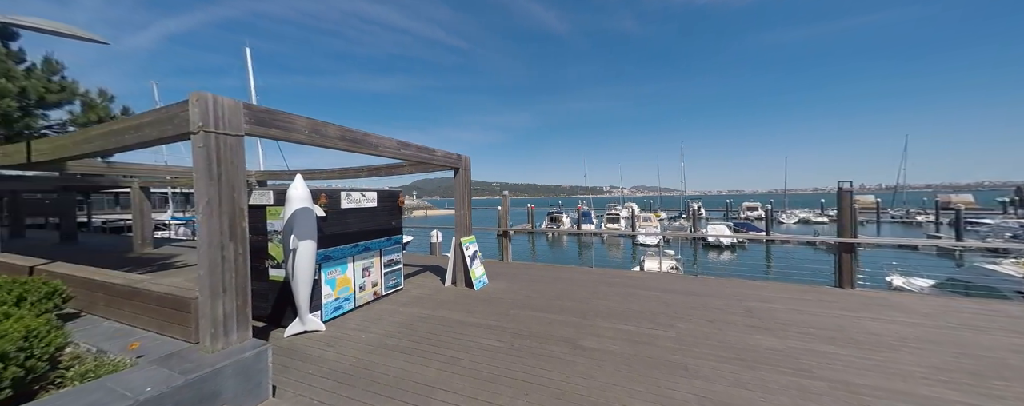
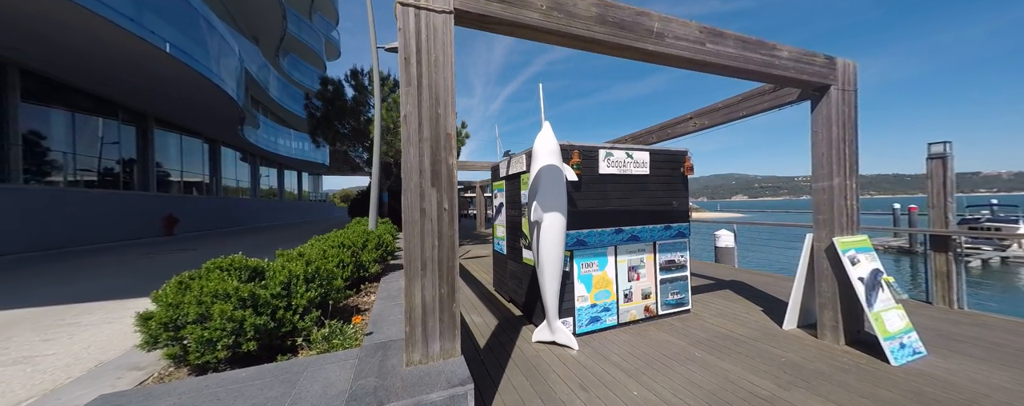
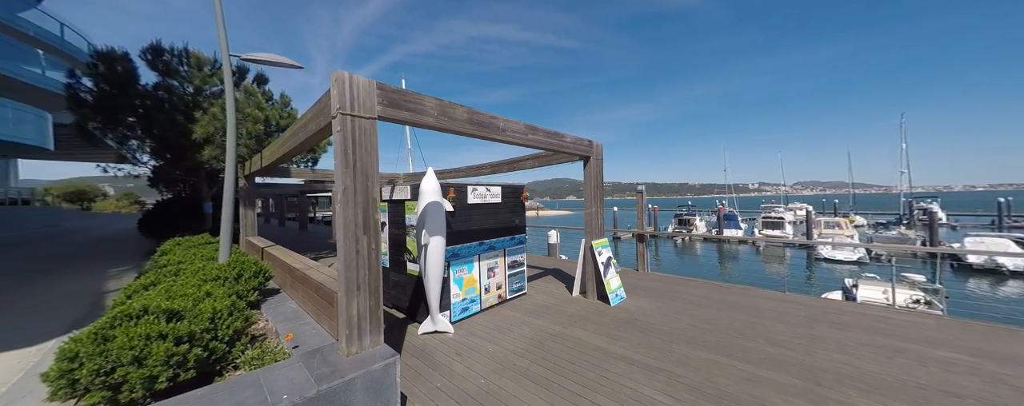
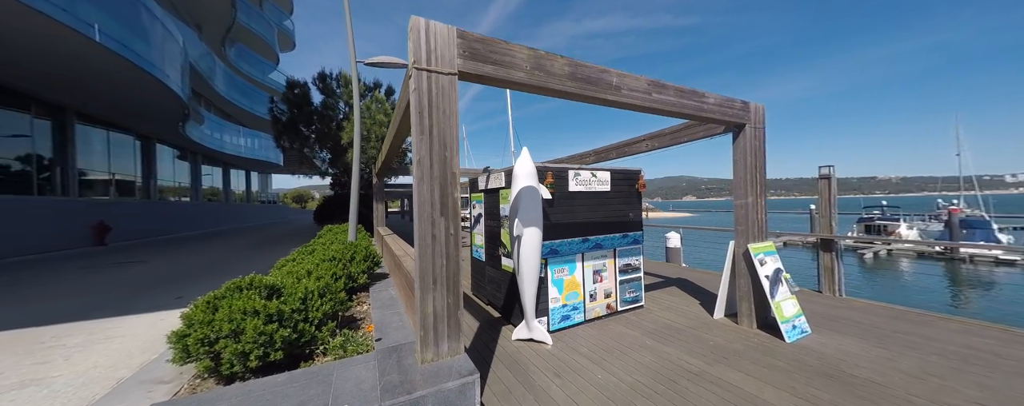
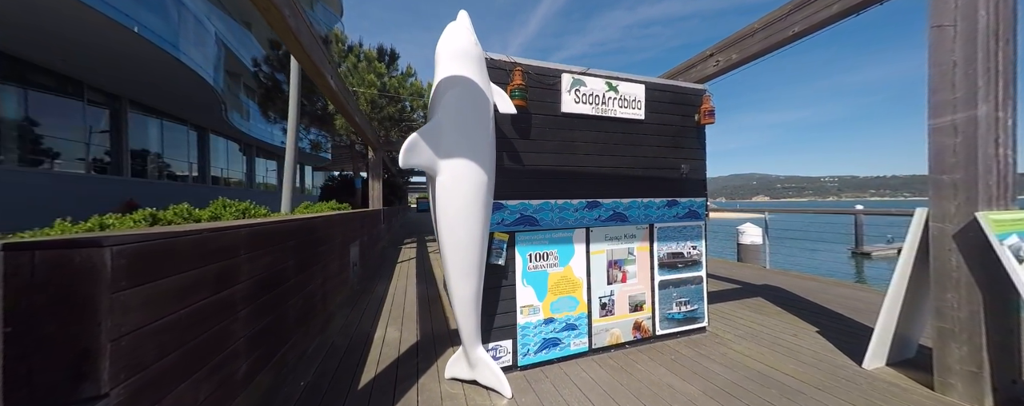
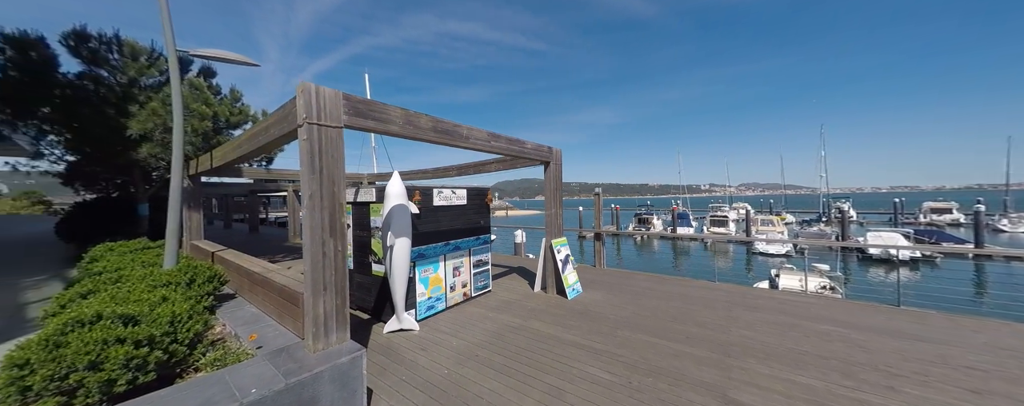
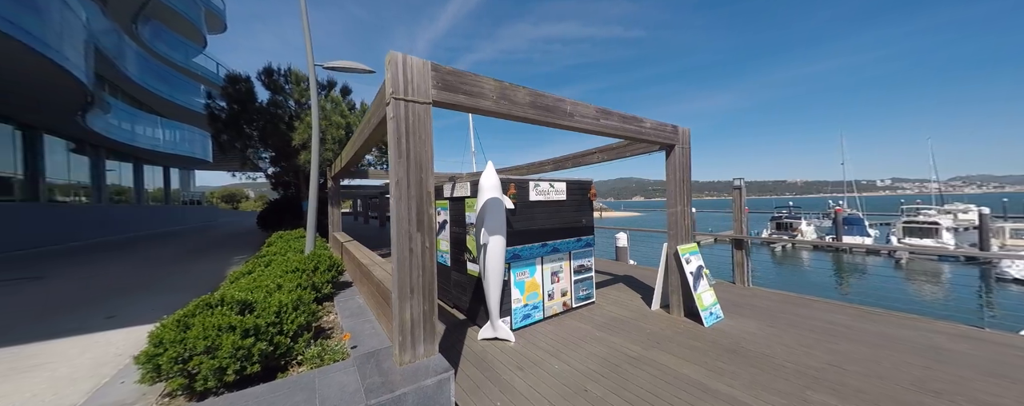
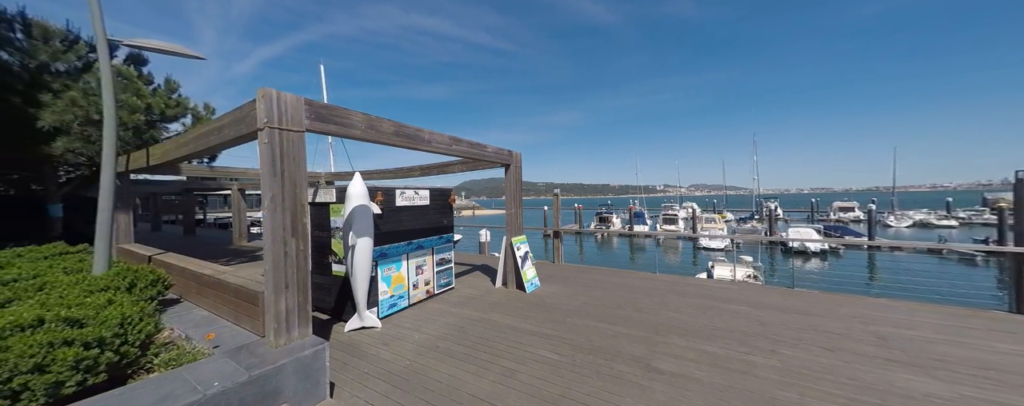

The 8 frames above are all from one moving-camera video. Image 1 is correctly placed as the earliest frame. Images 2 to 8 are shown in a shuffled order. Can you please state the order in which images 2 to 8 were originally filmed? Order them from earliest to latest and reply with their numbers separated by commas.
8, 6, 3, 7, 4, 2, 5
